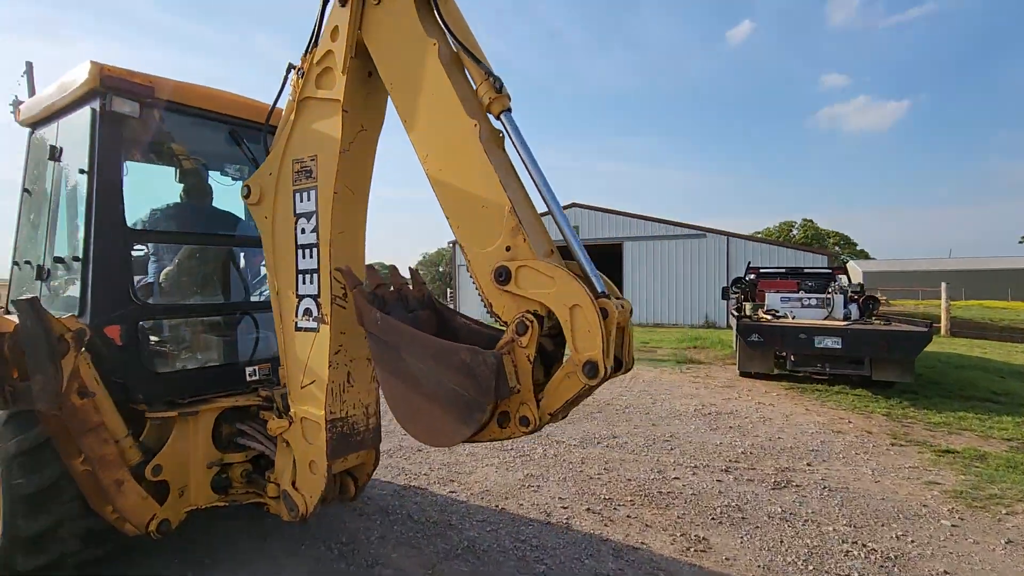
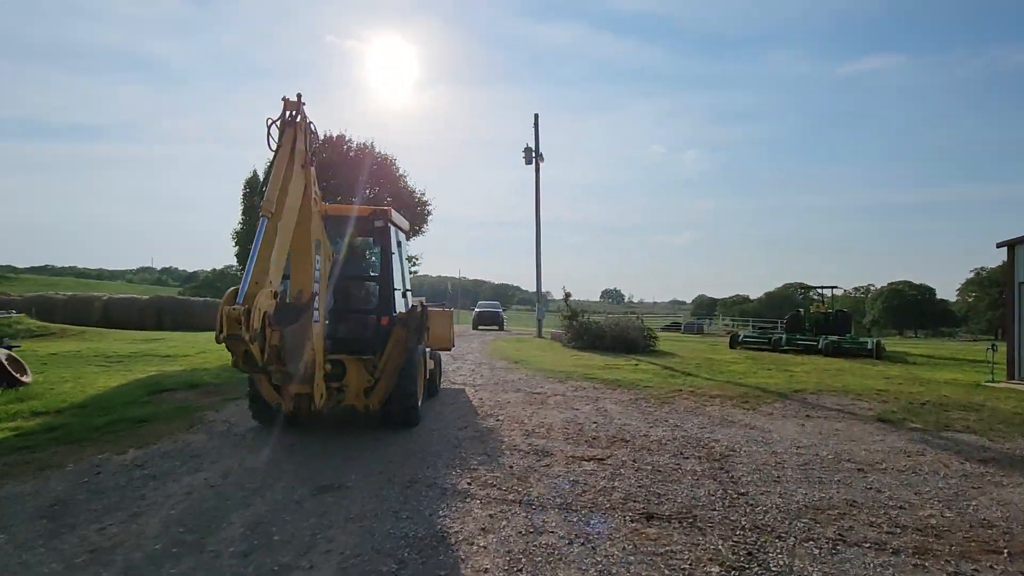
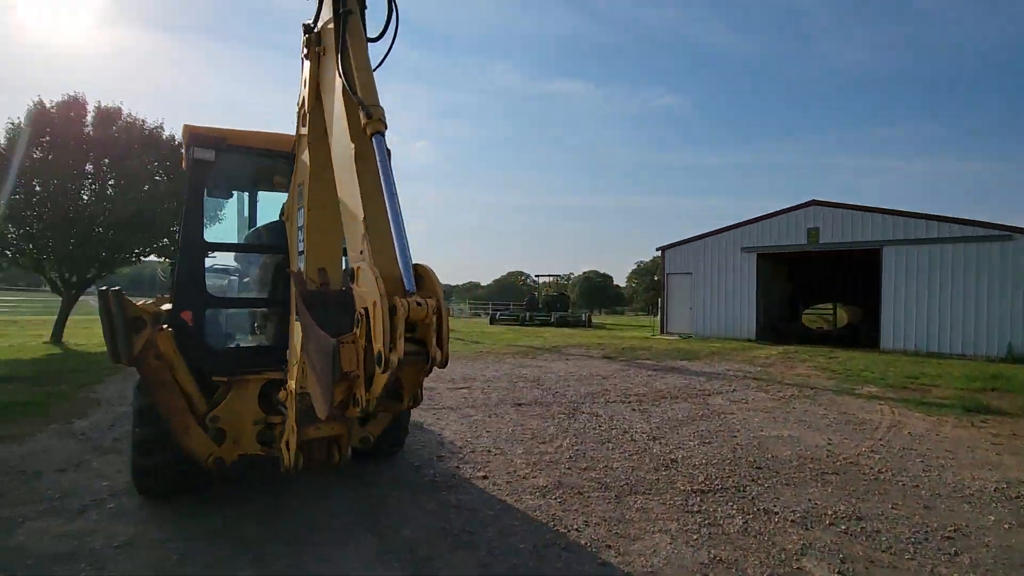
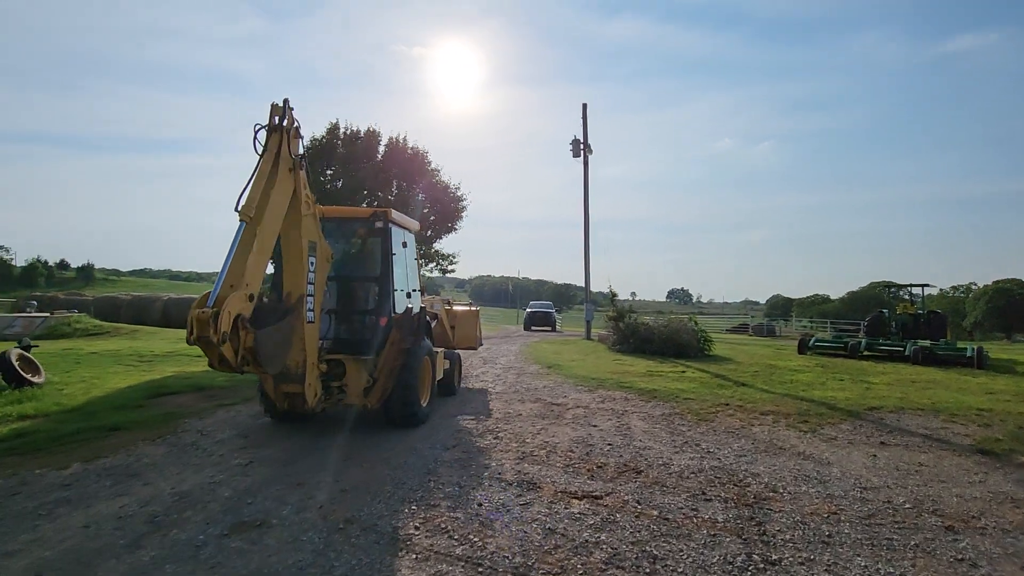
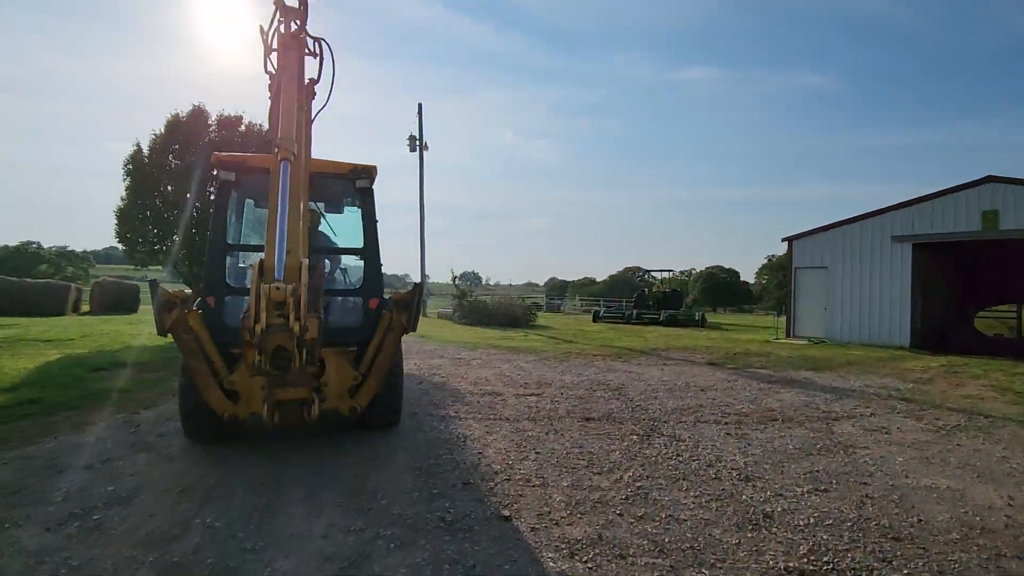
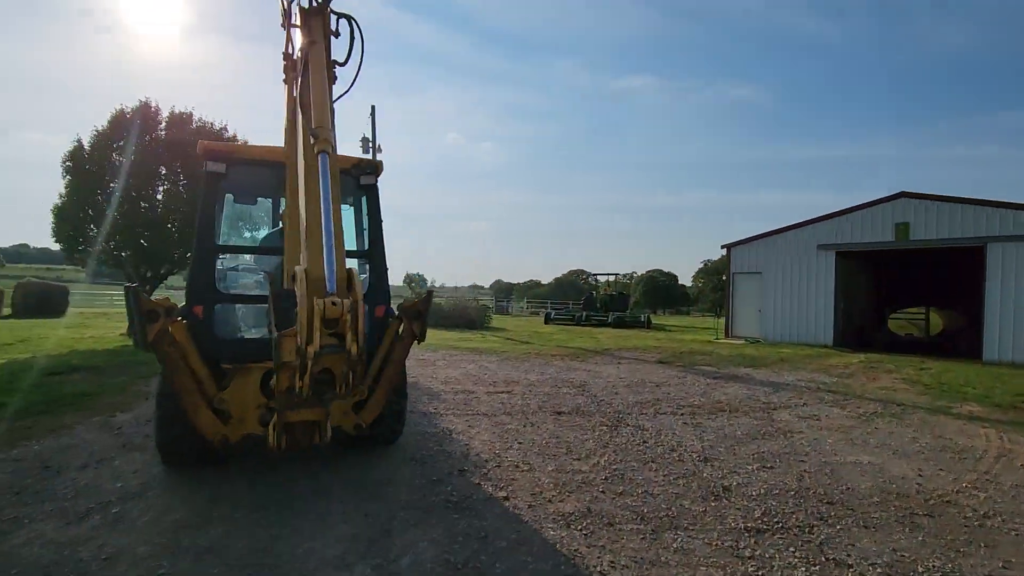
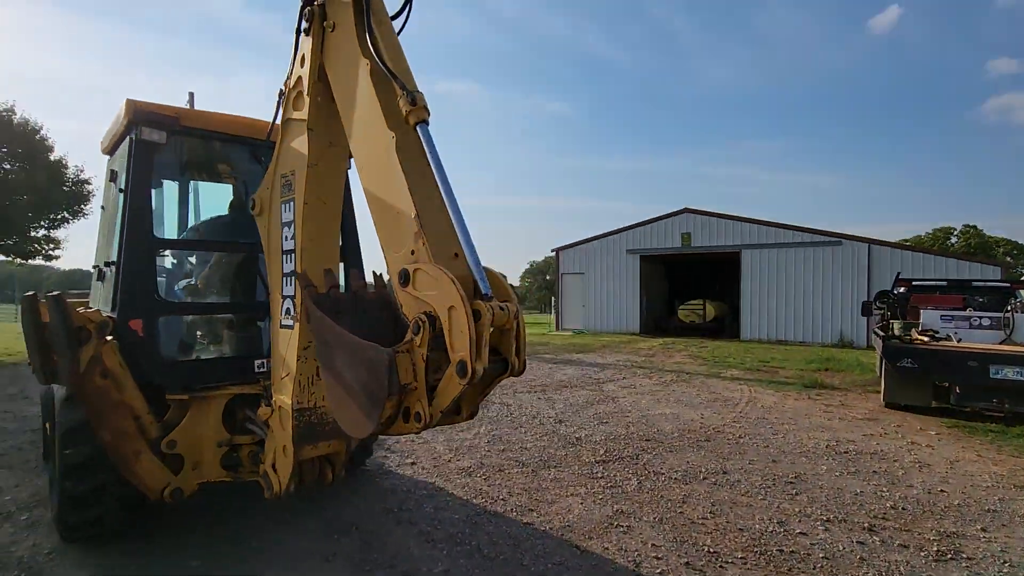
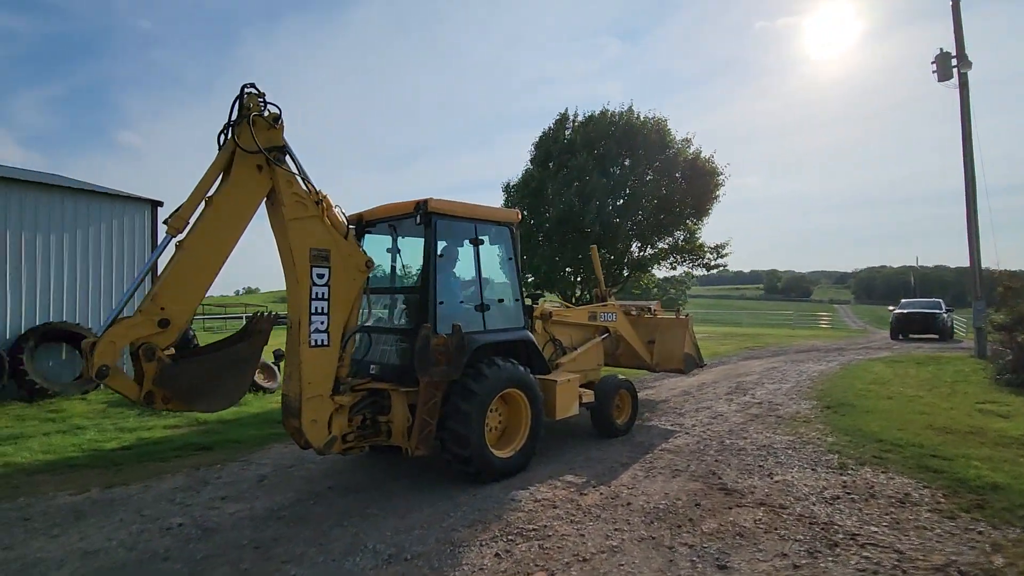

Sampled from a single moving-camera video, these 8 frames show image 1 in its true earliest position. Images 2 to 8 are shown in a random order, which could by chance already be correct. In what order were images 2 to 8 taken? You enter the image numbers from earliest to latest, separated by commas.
7, 3, 6, 5, 2, 4, 8
